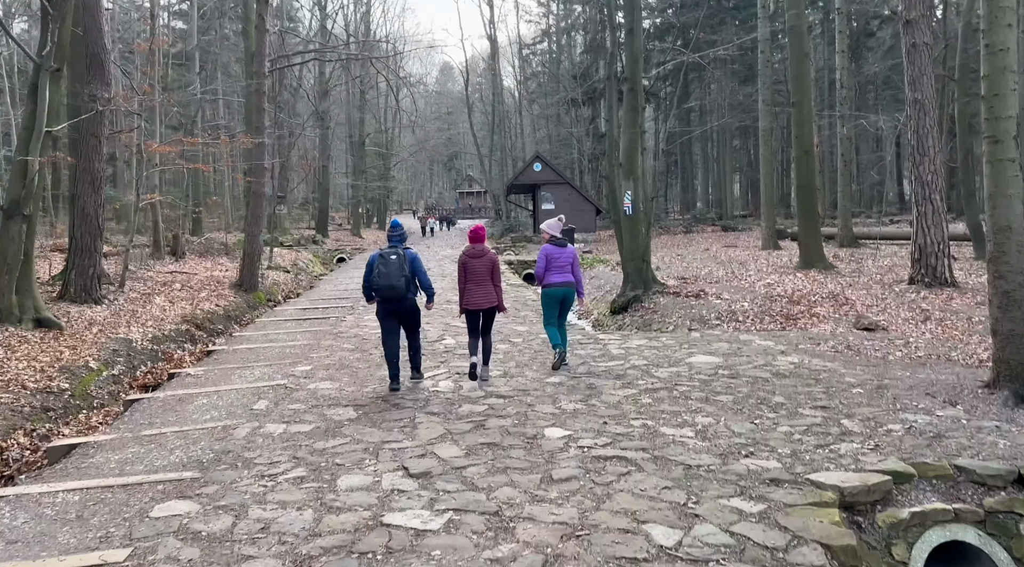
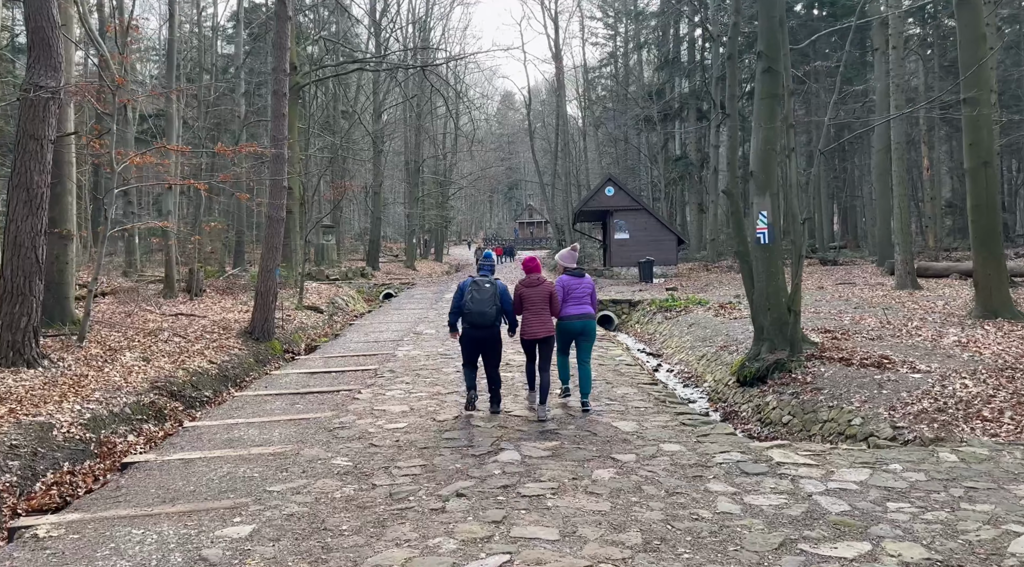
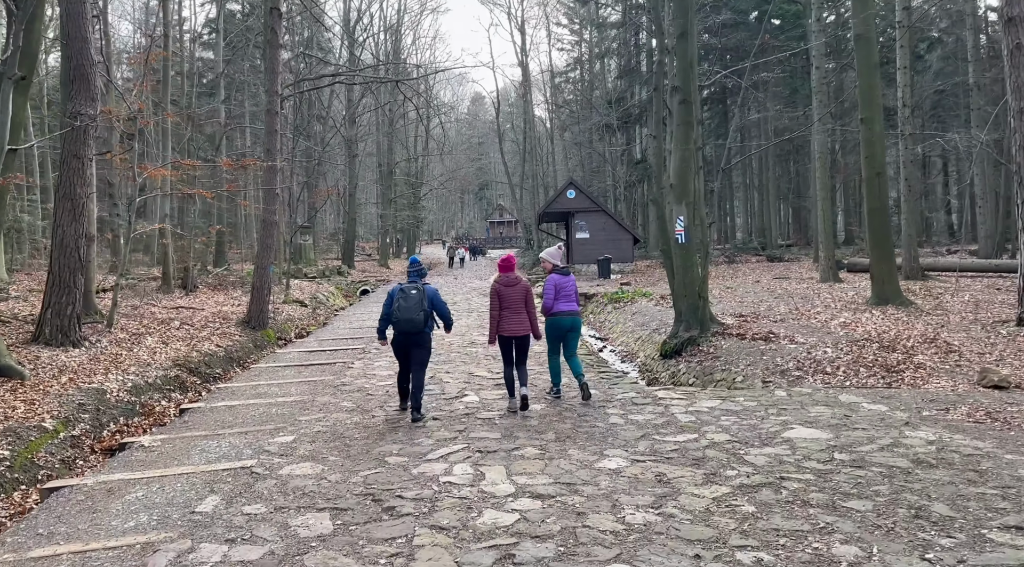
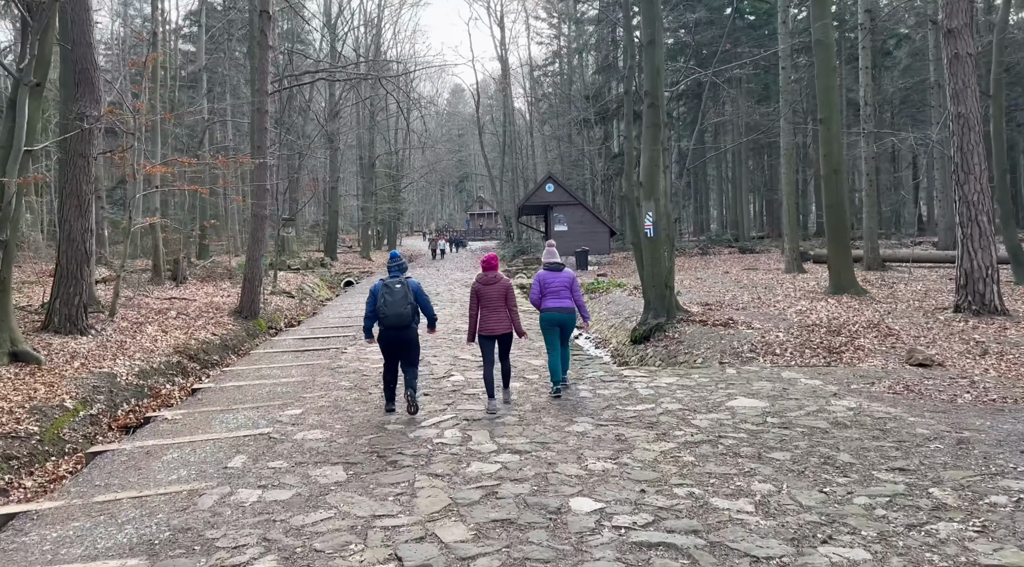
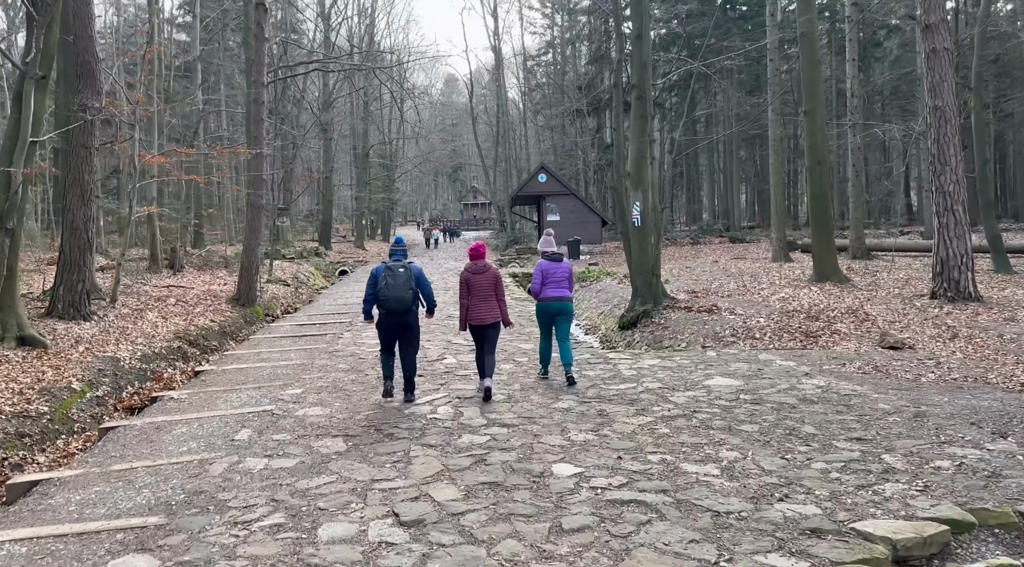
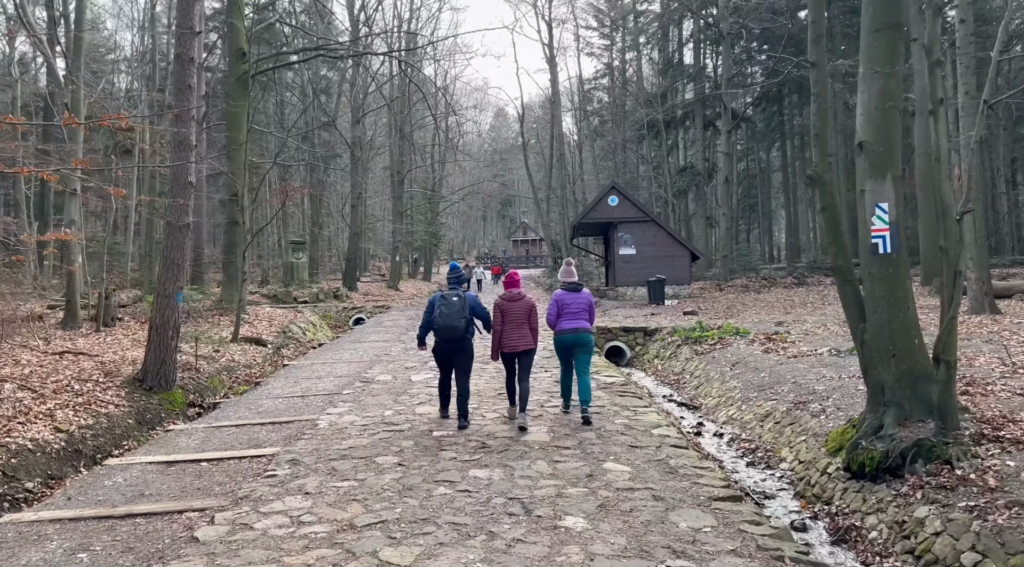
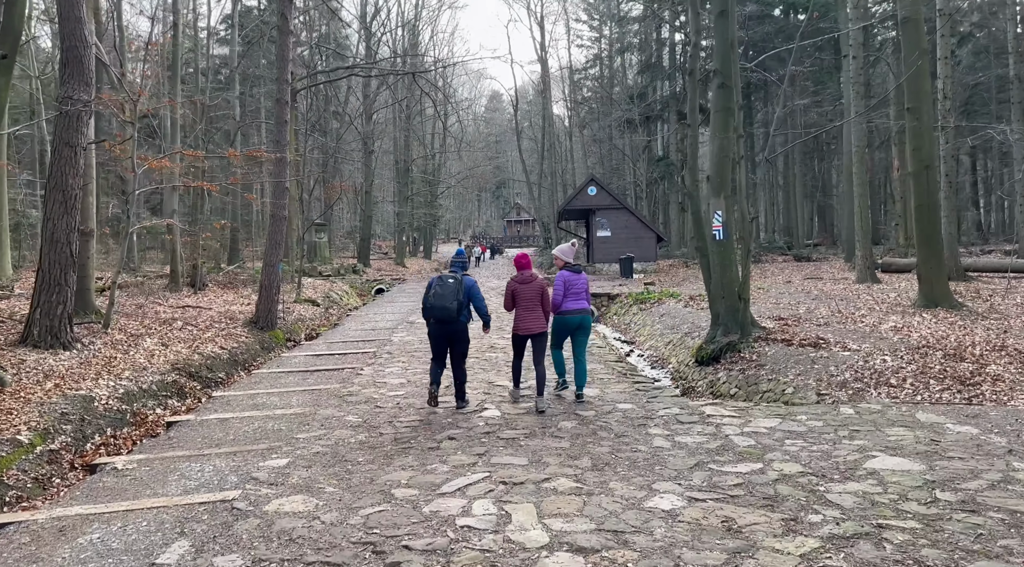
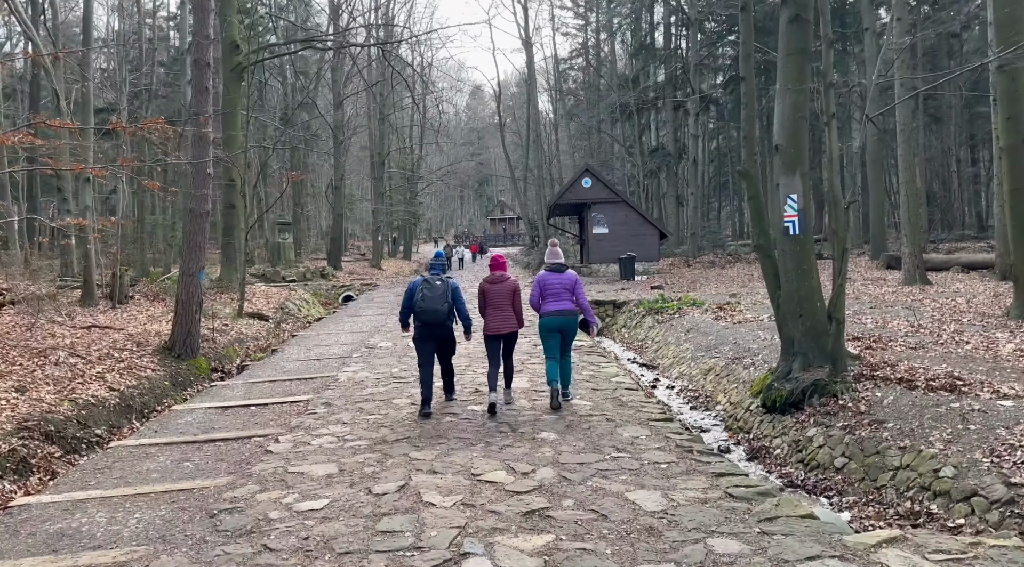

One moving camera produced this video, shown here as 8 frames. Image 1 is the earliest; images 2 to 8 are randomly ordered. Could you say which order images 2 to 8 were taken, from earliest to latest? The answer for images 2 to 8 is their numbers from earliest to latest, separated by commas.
5, 4, 3, 7, 2, 8, 6
